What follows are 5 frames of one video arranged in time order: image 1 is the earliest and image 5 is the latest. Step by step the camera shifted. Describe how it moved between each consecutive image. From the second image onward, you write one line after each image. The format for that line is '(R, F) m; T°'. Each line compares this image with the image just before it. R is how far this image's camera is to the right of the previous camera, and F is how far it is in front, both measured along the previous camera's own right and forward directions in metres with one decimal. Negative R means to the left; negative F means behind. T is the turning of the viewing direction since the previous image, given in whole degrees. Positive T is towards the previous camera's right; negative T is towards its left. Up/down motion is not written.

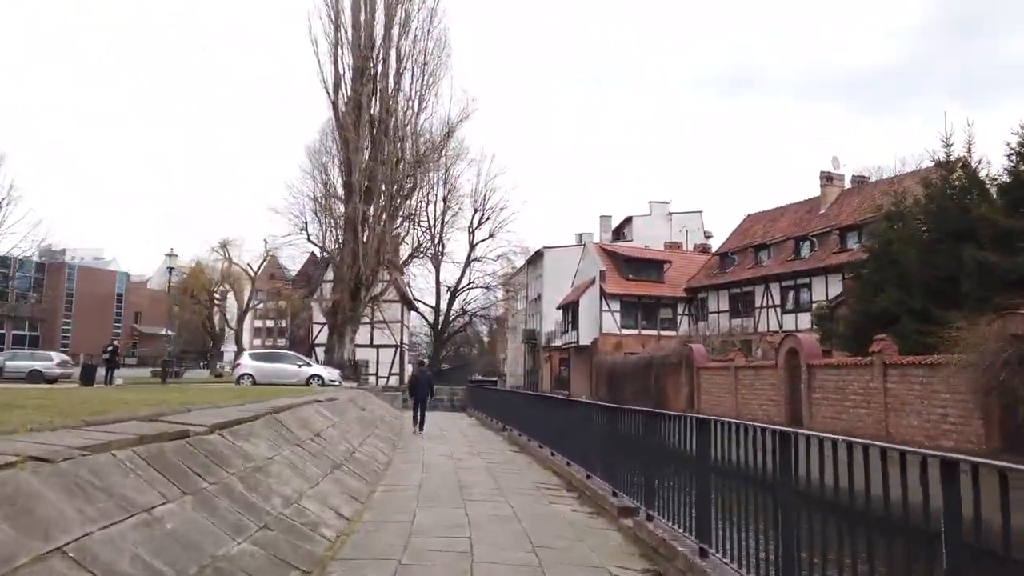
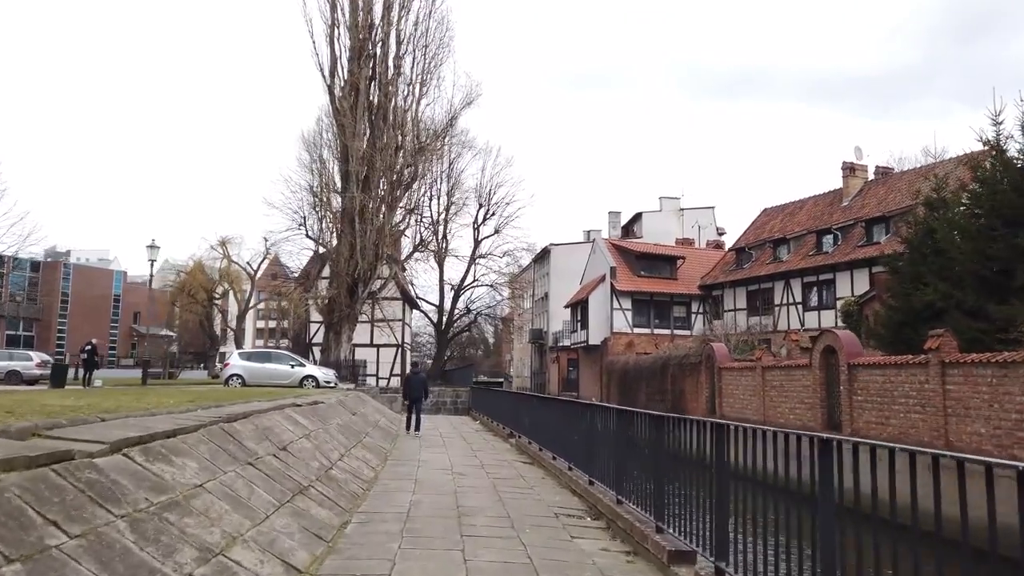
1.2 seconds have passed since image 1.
(-0.1, +1.8) m; 0°
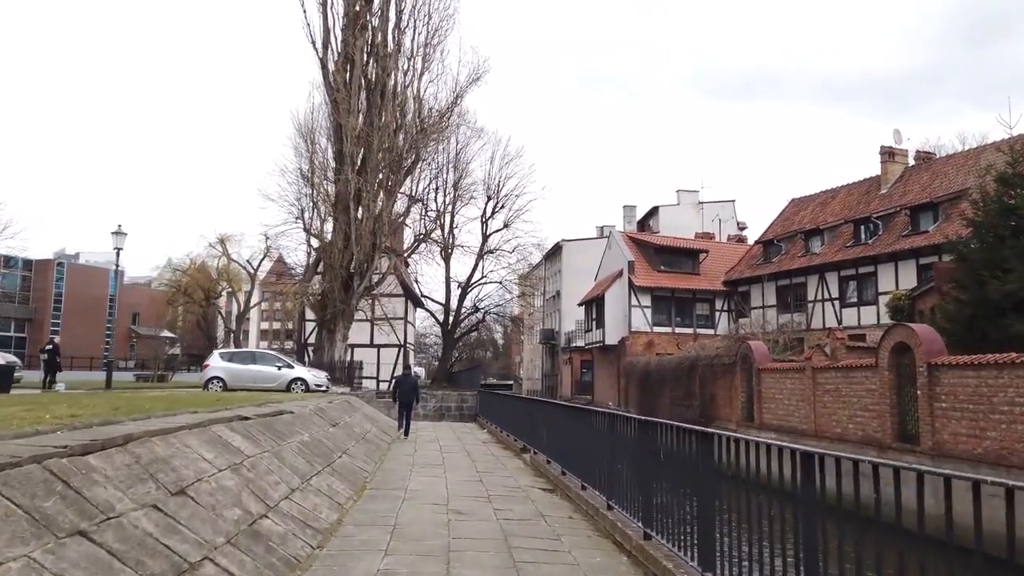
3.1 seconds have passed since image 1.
(-0.1, +2.6) m; -1°
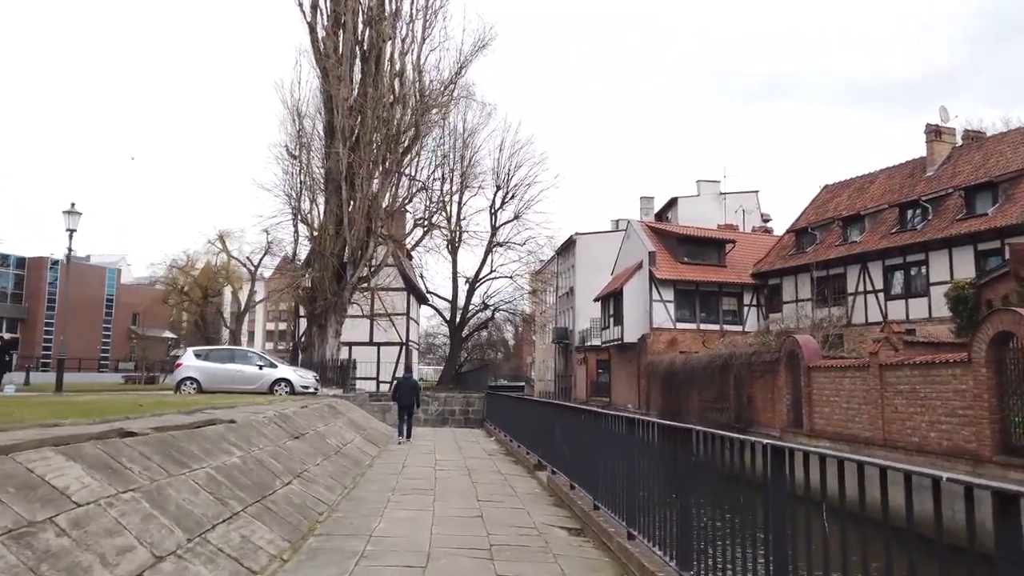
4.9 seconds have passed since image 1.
(0.0, +2.7) m; -1°
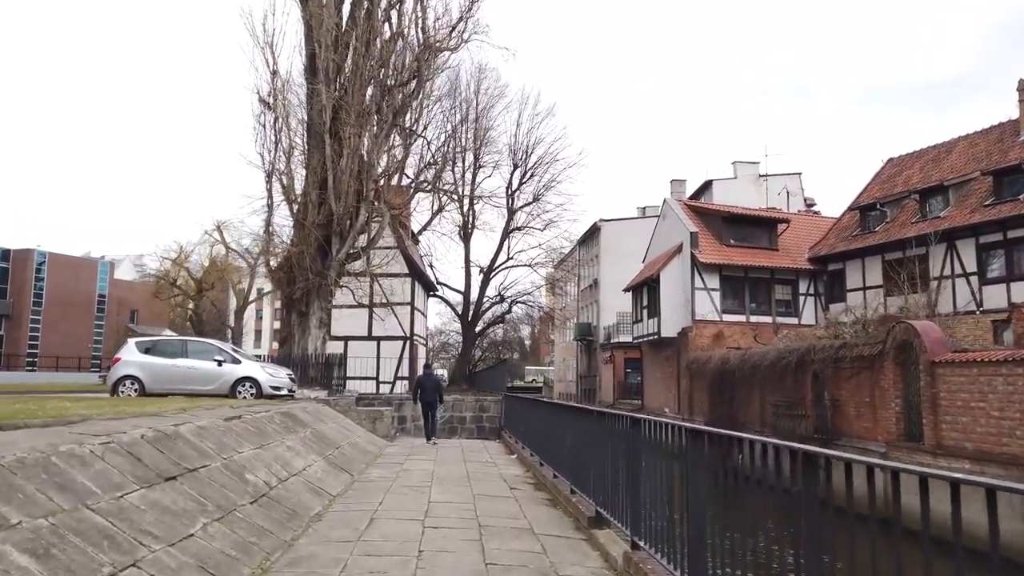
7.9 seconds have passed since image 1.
(-0.2, +4.3) m; -1°
